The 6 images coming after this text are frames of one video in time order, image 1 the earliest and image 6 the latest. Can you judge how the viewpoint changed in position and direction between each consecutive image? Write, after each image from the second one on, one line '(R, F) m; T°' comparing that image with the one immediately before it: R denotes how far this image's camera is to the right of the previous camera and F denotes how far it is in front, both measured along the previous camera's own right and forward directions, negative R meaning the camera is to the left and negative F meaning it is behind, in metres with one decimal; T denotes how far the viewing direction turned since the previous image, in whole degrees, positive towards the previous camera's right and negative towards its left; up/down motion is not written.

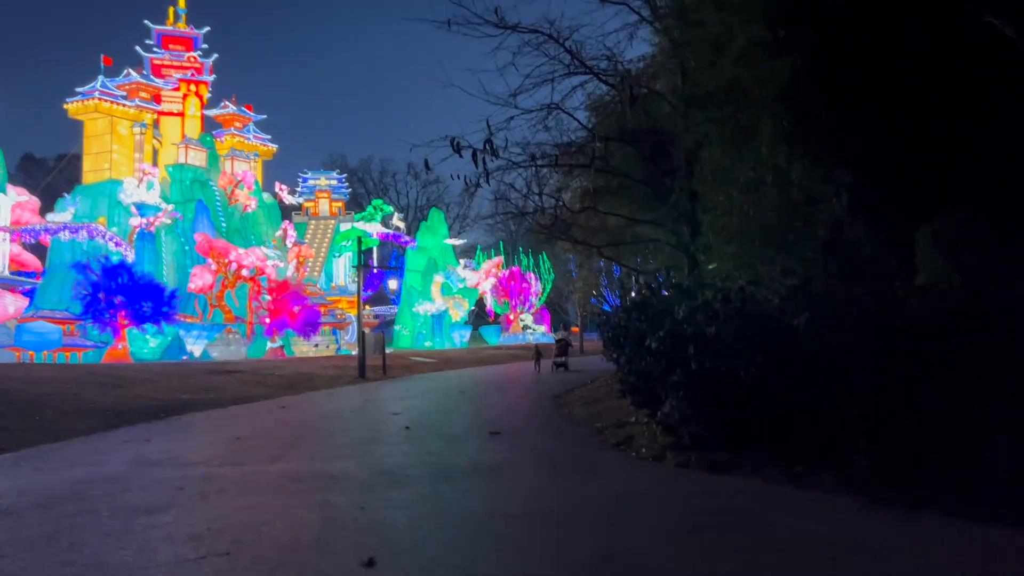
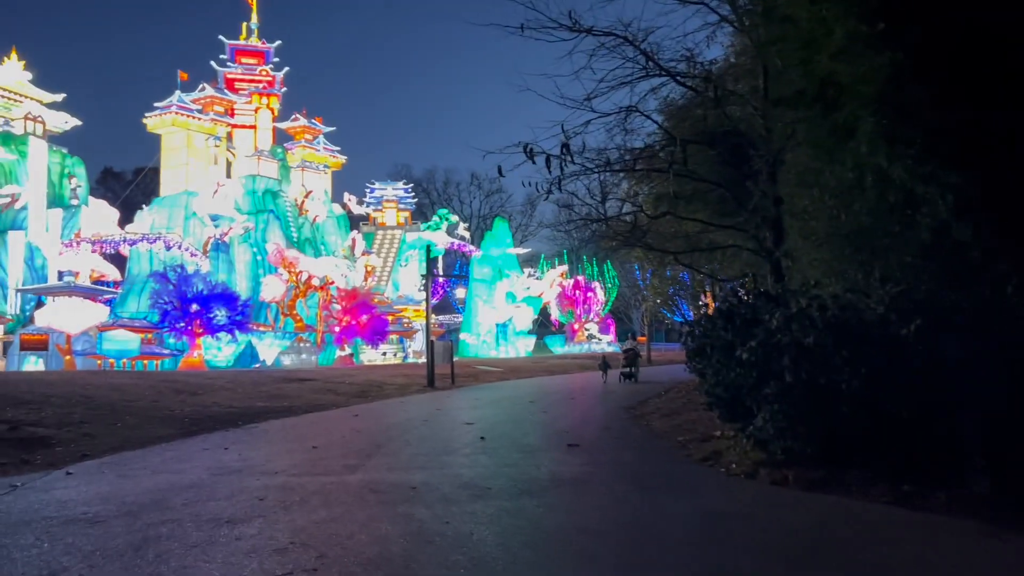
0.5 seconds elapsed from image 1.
(-0.2, +0.2) m; -4°
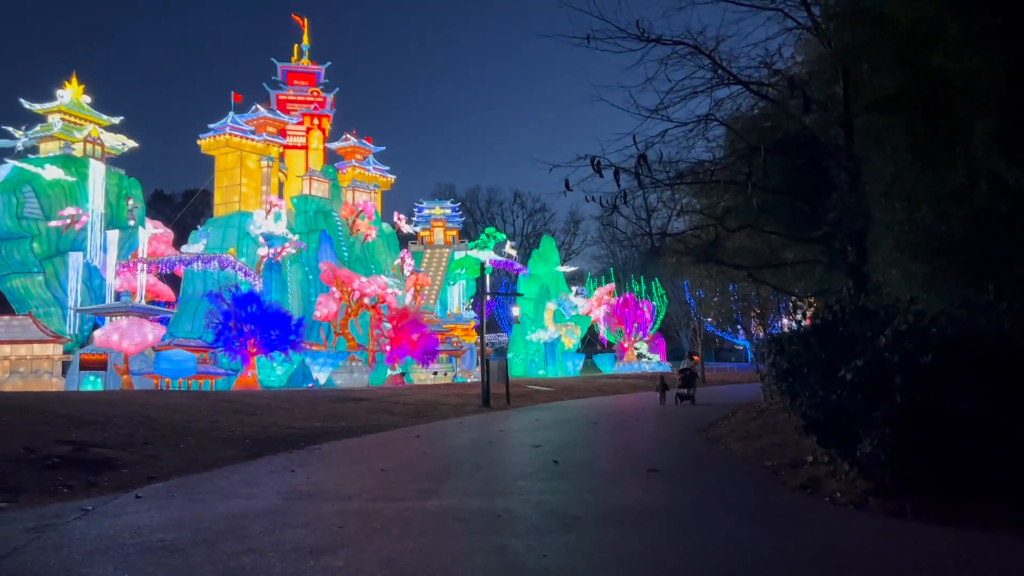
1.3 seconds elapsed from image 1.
(-0.4, +0.4) m; -3°
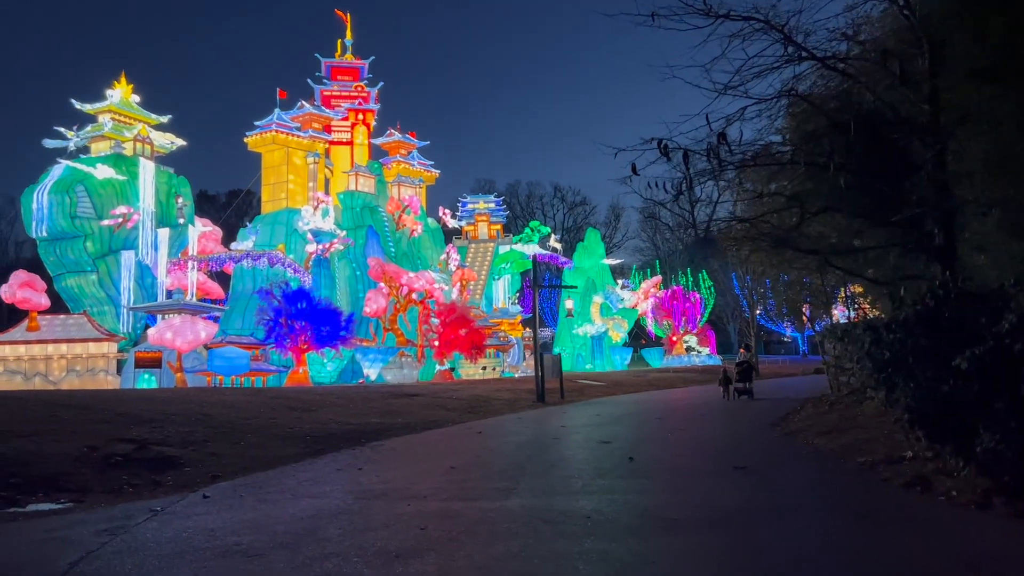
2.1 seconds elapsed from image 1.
(-0.4, +0.4) m; -3°
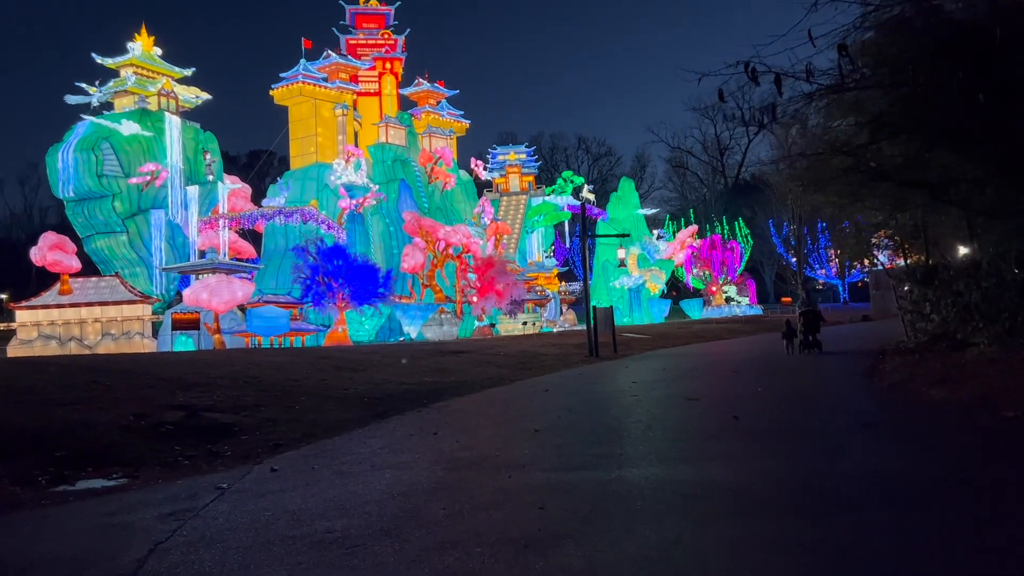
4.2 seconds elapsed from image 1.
(-0.7, +1.0) m; -1°
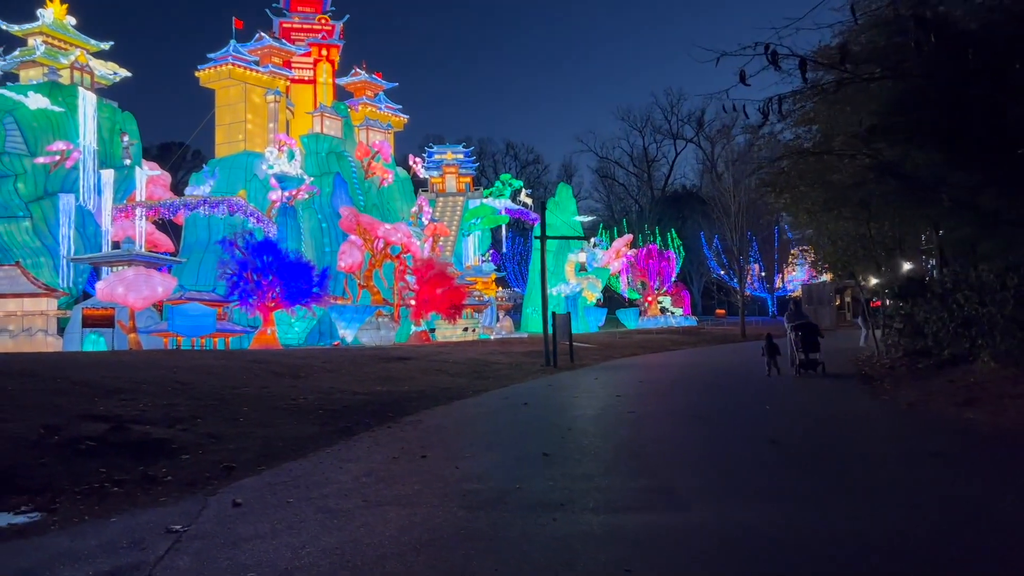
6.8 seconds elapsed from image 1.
(-0.8, +1.4) m; +6°
